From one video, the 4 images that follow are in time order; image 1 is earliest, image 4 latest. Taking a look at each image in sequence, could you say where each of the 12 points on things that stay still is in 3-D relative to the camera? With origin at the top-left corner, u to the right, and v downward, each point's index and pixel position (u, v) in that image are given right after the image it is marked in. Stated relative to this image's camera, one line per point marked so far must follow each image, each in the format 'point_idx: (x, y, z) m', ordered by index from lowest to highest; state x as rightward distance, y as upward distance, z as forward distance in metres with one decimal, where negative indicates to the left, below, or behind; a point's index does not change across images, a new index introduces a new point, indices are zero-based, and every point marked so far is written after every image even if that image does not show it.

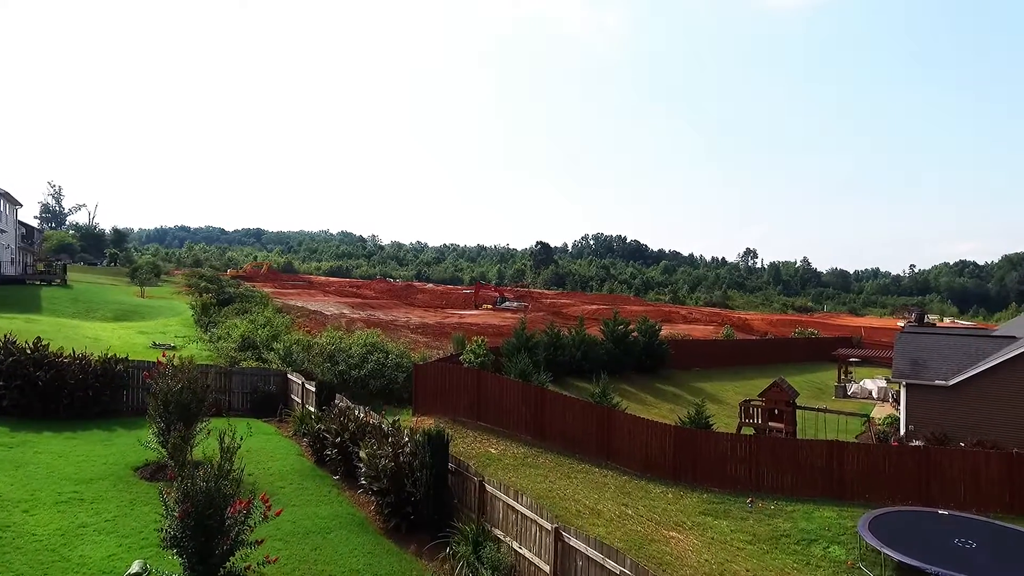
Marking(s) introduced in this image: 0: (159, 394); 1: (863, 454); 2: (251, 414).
0: (-6.6, -2.0, +11.3) m
1: (+8.8, -4.1, +15.0) m
2: (-7.5, -3.6, +17.3) m
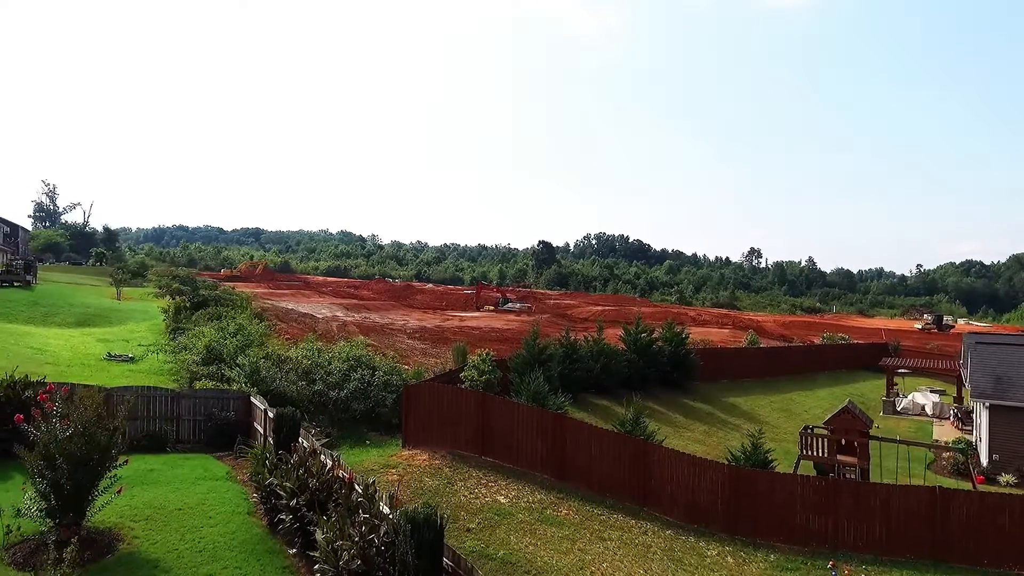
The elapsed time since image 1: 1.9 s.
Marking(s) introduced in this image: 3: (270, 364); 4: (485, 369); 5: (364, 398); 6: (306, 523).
0: (-6.3, -2.1, +8.1) m
1: (+9.1, -4.2, +11.8) m
2: (-7.2, -3.7, +14.1) m
3: (-6.8, -2.2, +17.0) m
4: (-0.8, -2.3, +16.9) m
5: (-4.0, -3.0, +16.2) m
6: (-2.9, -3.3, +8.6) m
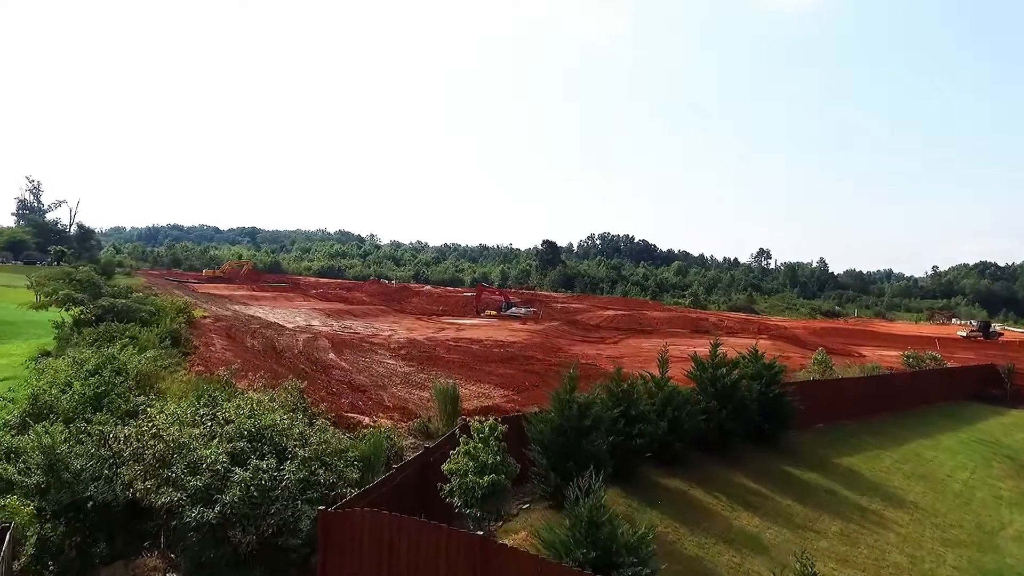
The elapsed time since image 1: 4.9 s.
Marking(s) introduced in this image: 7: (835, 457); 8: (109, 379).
0: (-5.9, -2.3, +0.4) m
1: (+9.4, -4.5, +4.1) m
2: (-6.8, -4.0, +6.5) m
3: (-6.4, -2.4, +9.4) m
4: (-0.4, -2.5, +9.2) m
5: (-3.6, -3.2, +8.5) m
6: (-2.6, -3.6, +1.0) m
7: (+9.1, -4.8, +17.1) m
8: (-8.6, -2.0, +12.9) m
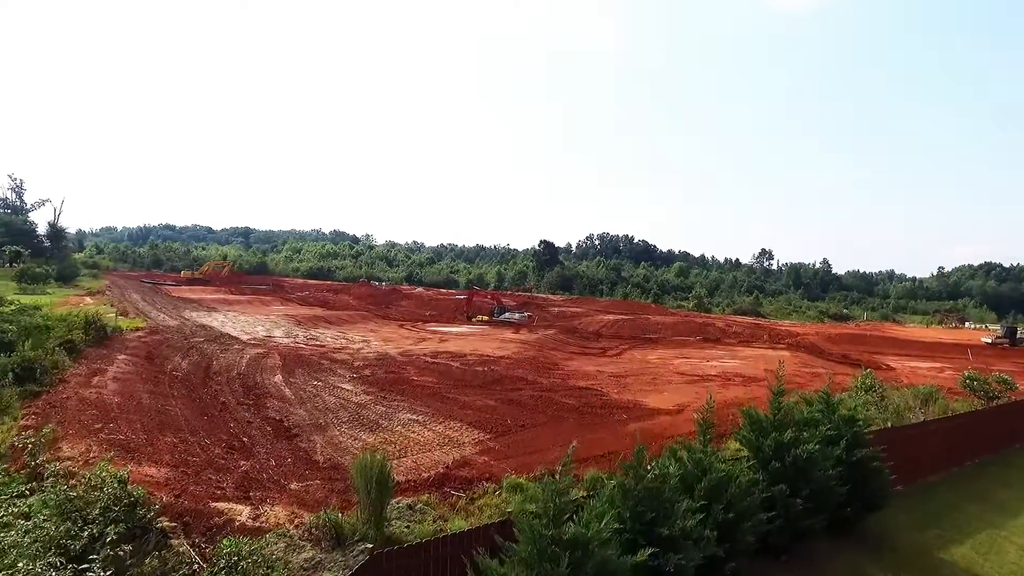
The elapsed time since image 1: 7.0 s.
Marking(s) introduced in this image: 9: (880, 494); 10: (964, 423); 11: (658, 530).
0: (-6.6, -2.7, -4.8) m
1: (+8.8, -4.9, -1.0) m
2: (-7.5, -4.3, +1.3) m
3: (-7.1, -2.8, +4.2) m
4: (-1.0, -2.9, +4.1) m
5: (-4.3, -3.6, +3.4) m
6: (-3.2, -4.0, -4.2) m
7: (+8.5, -5.1, +11.9) m
8: (-9.3, -2.3, +7.7) m
9: (+6.8, -3.8, +11.2) m
10: (+12.8, -3.9, +17.0) m
11: (+1.7, -2.9, +7.3) m
